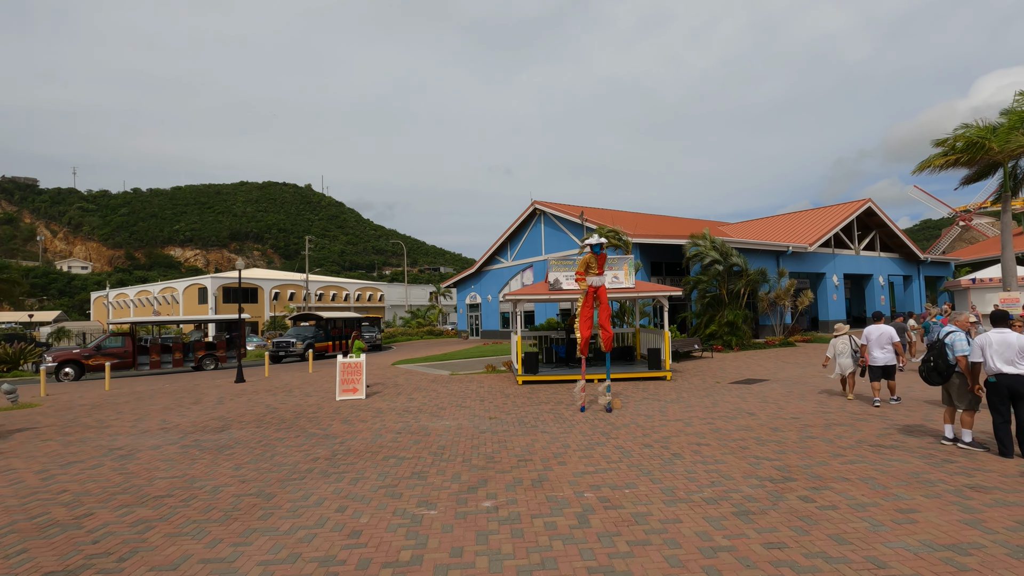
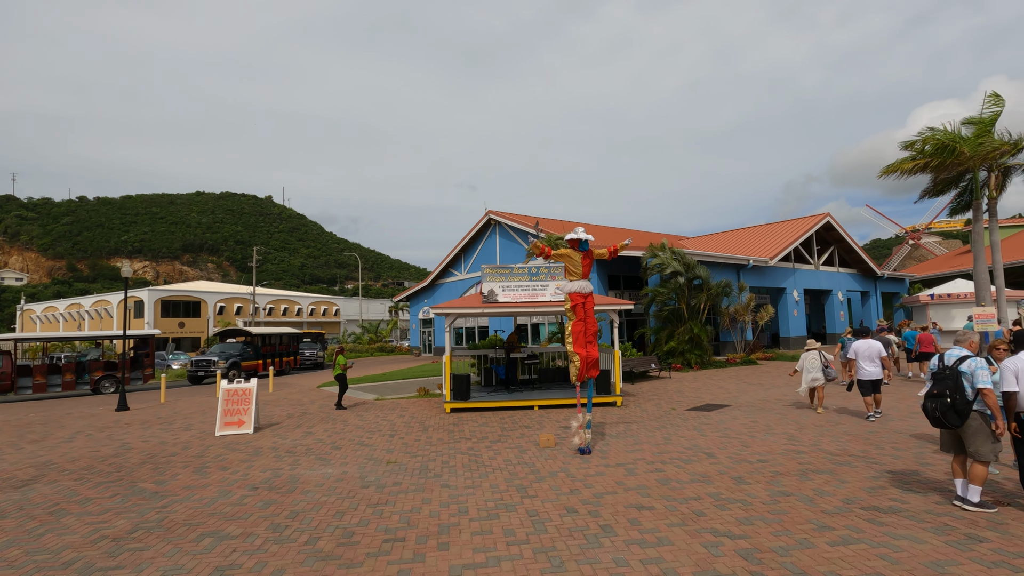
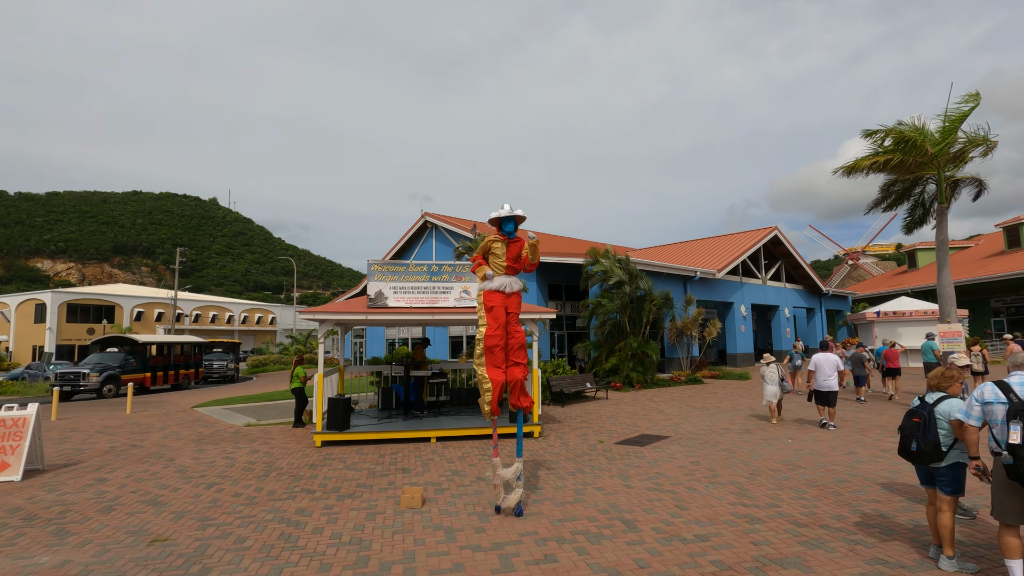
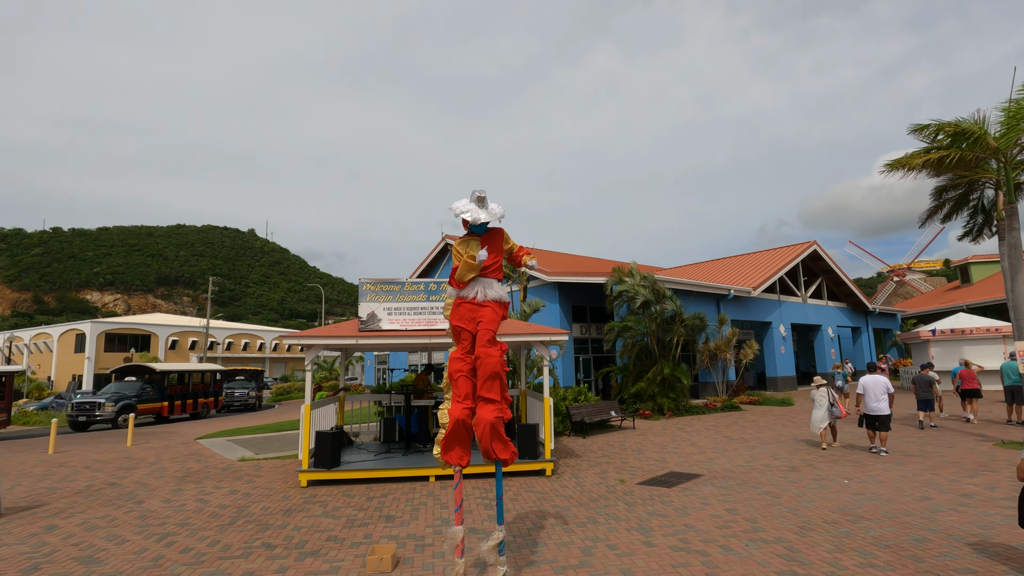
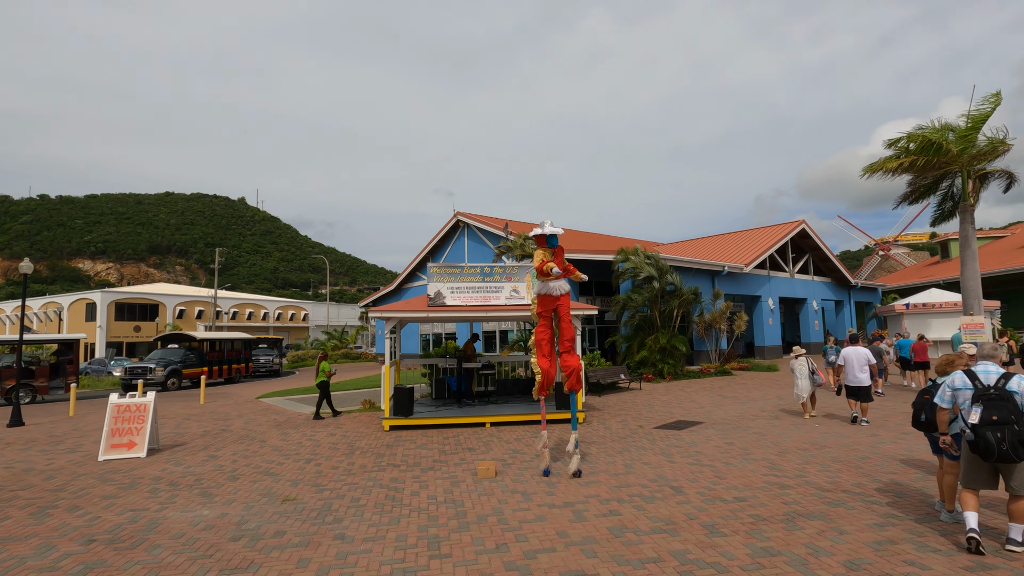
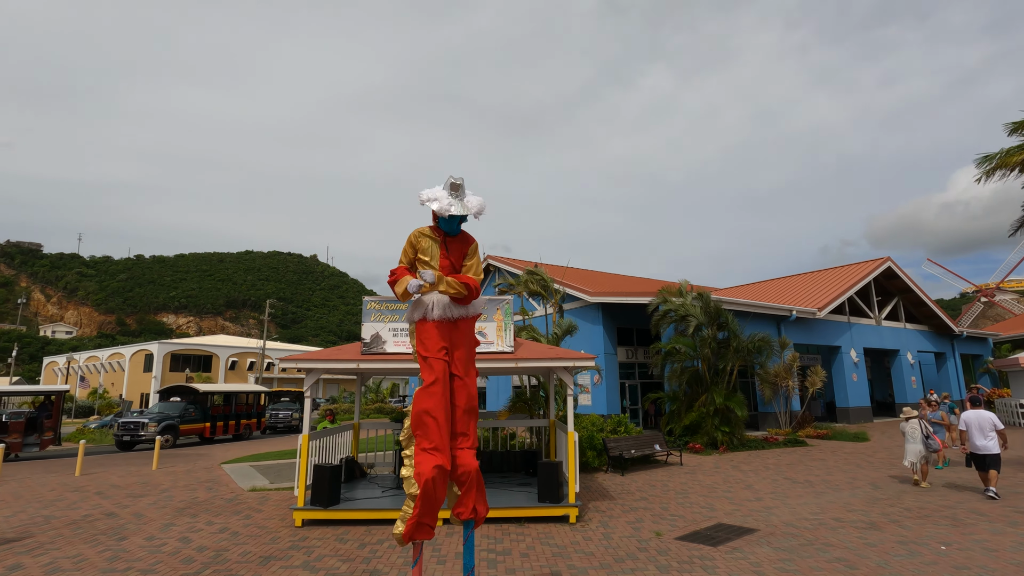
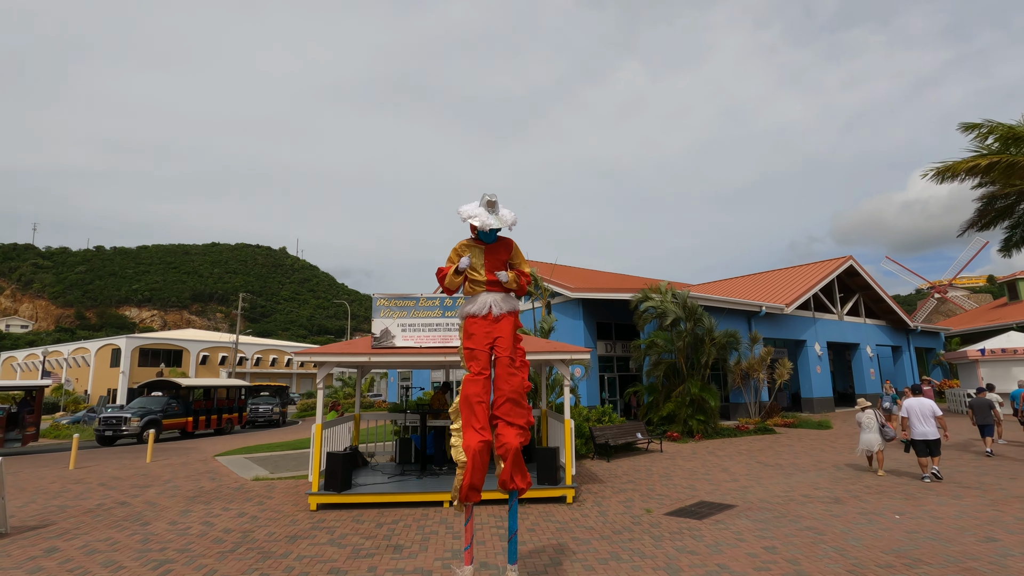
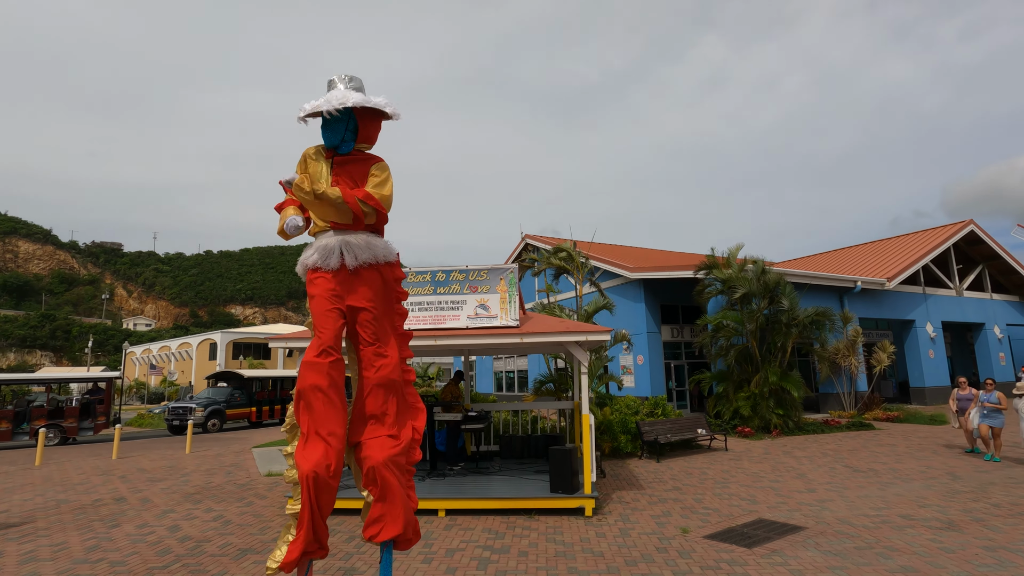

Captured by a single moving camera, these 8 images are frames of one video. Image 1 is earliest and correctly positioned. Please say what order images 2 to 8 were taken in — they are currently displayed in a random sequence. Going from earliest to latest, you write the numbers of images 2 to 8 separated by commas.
2, 5, 3, 4, 7, 6, 8
